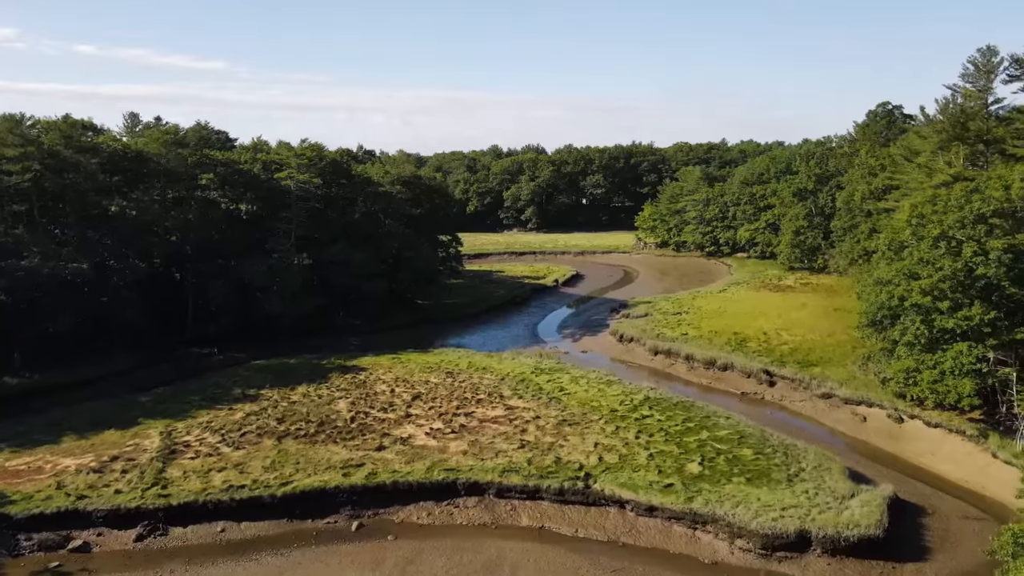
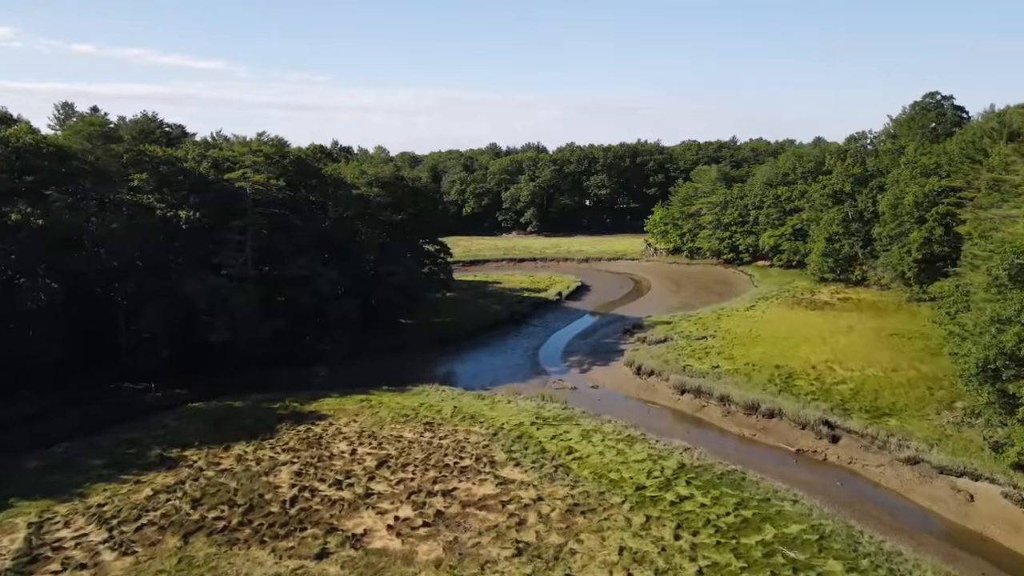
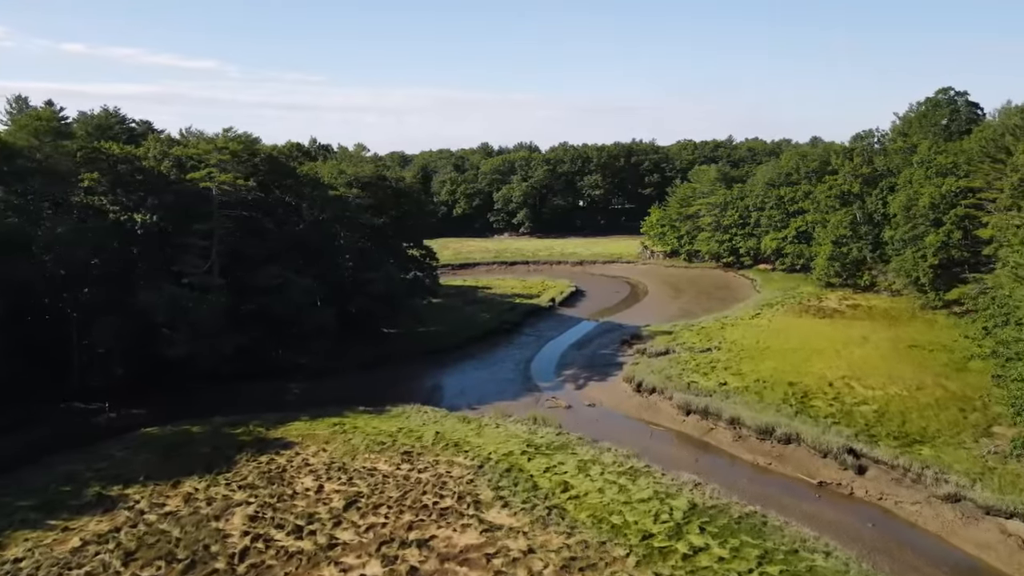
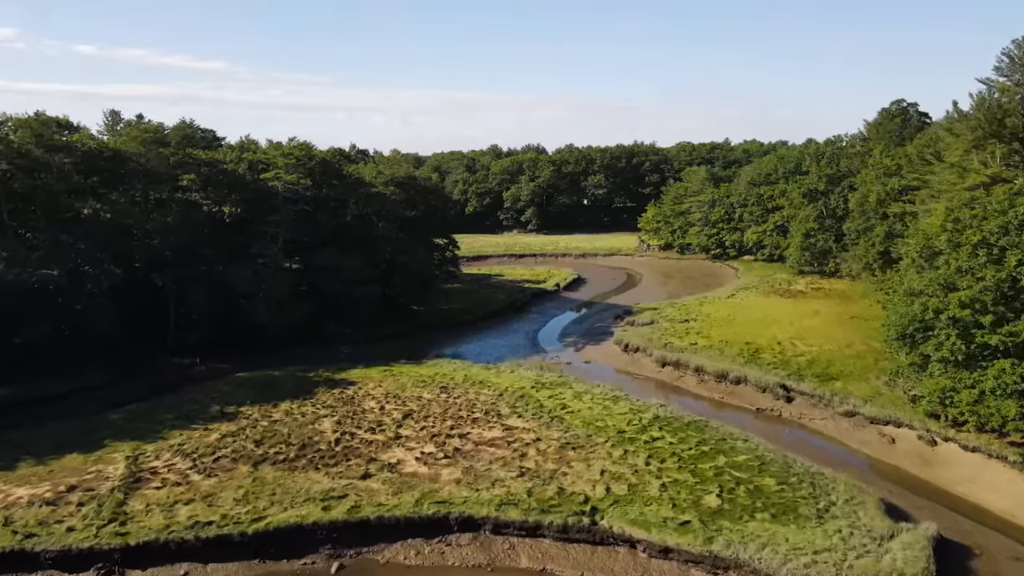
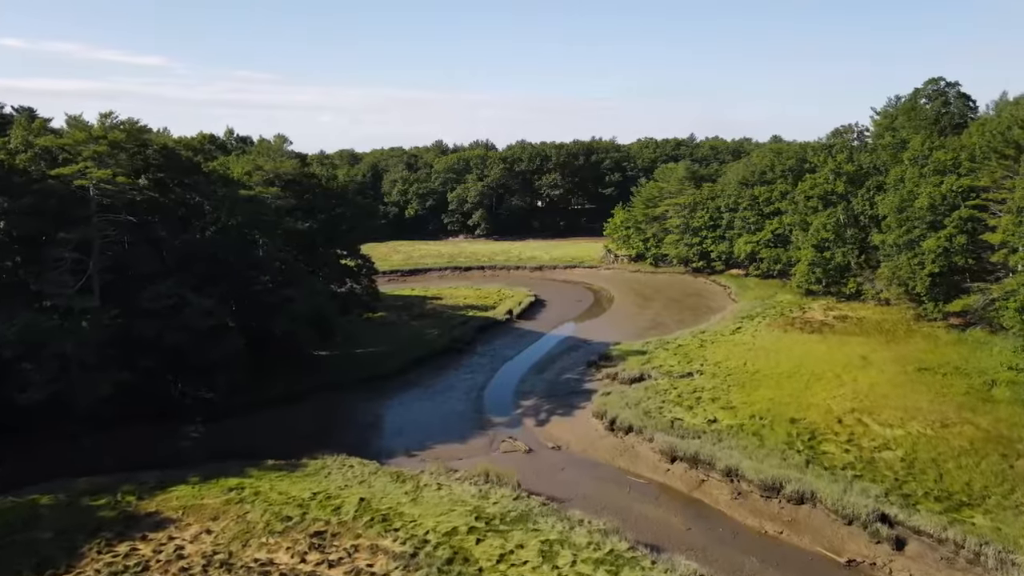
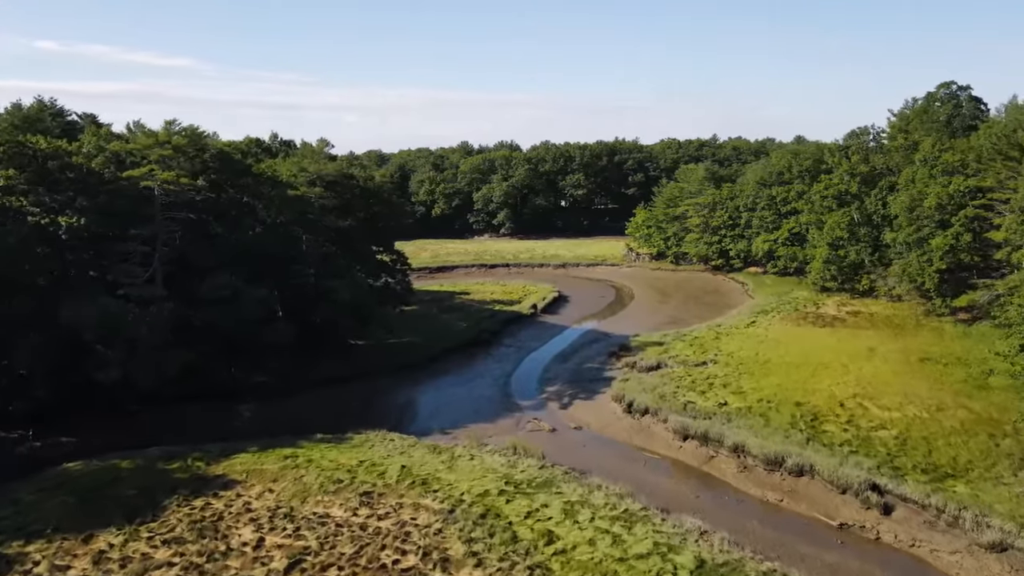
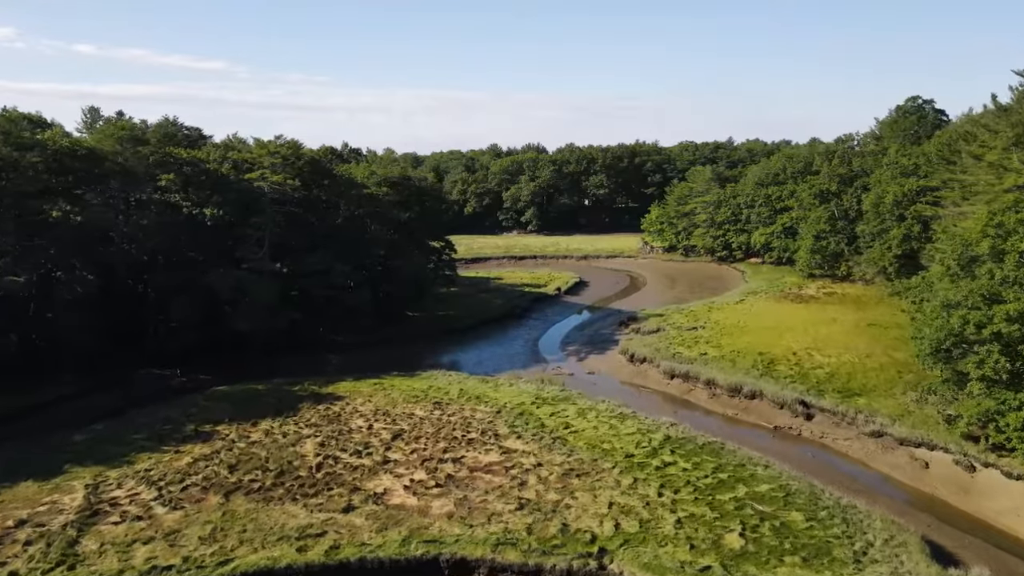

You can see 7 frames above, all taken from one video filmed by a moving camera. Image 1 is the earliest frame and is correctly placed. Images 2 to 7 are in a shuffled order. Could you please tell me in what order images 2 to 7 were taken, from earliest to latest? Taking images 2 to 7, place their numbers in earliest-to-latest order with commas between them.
4, 7, 2, 3, 6, 5
